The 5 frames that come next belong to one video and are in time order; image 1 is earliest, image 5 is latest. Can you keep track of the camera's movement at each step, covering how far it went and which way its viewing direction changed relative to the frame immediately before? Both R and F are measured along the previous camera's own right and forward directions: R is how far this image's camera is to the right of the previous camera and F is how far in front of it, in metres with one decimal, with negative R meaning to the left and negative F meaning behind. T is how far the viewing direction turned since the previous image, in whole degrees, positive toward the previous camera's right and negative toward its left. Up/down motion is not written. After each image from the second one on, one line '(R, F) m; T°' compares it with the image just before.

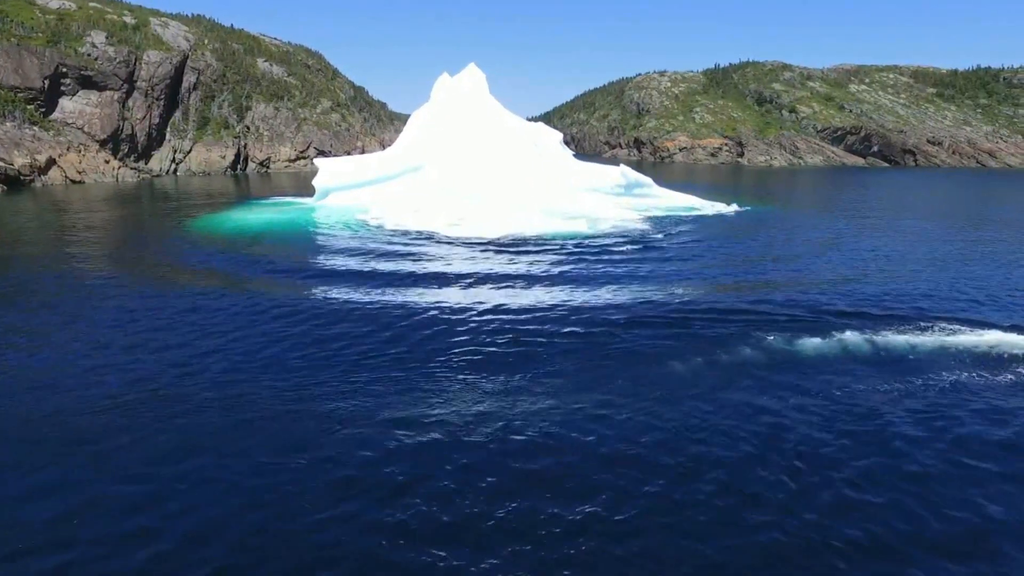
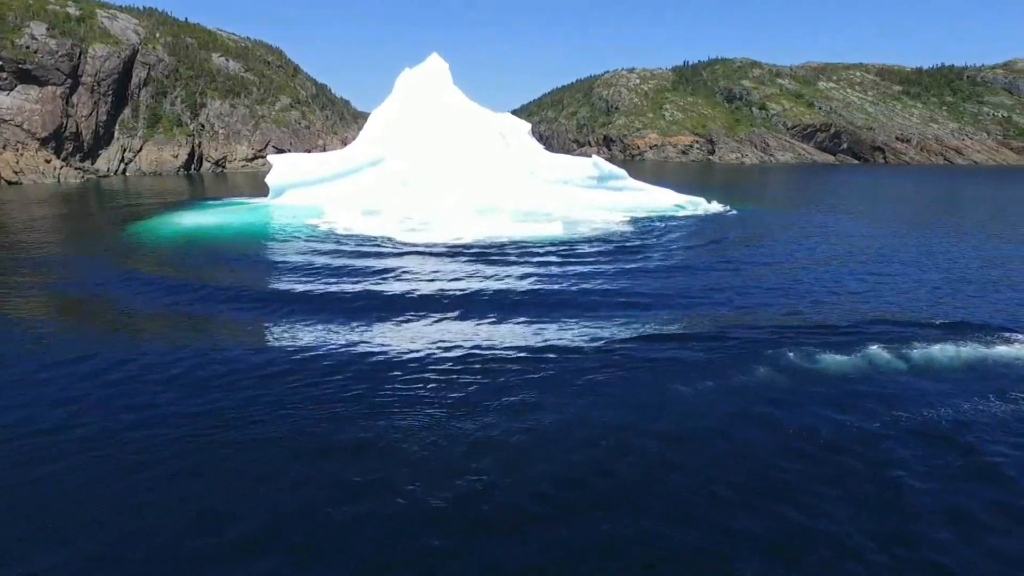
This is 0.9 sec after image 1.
(-0.2, +2.4) m; +2°
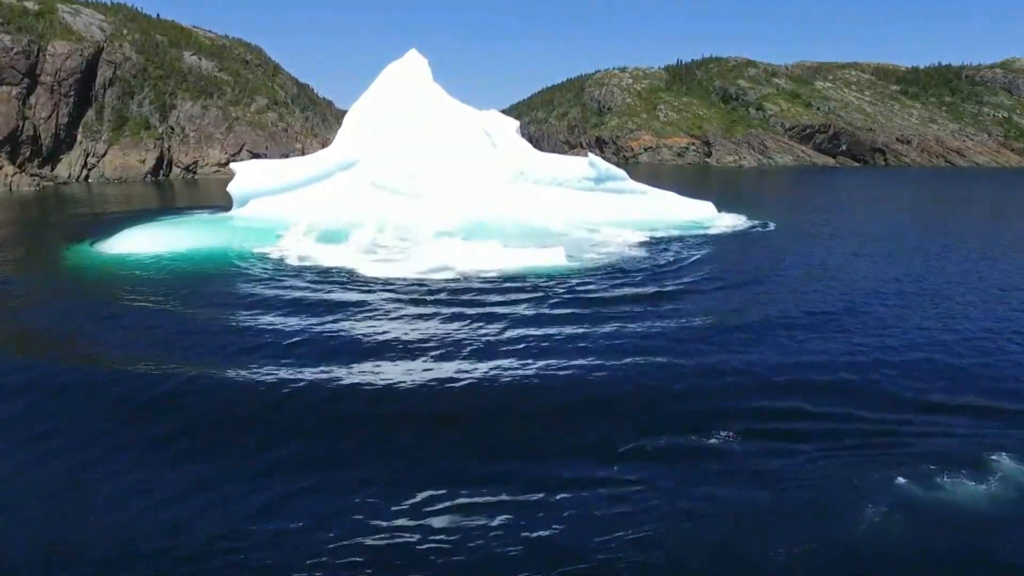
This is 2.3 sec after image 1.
(-0.3, +3.8) m; +1°
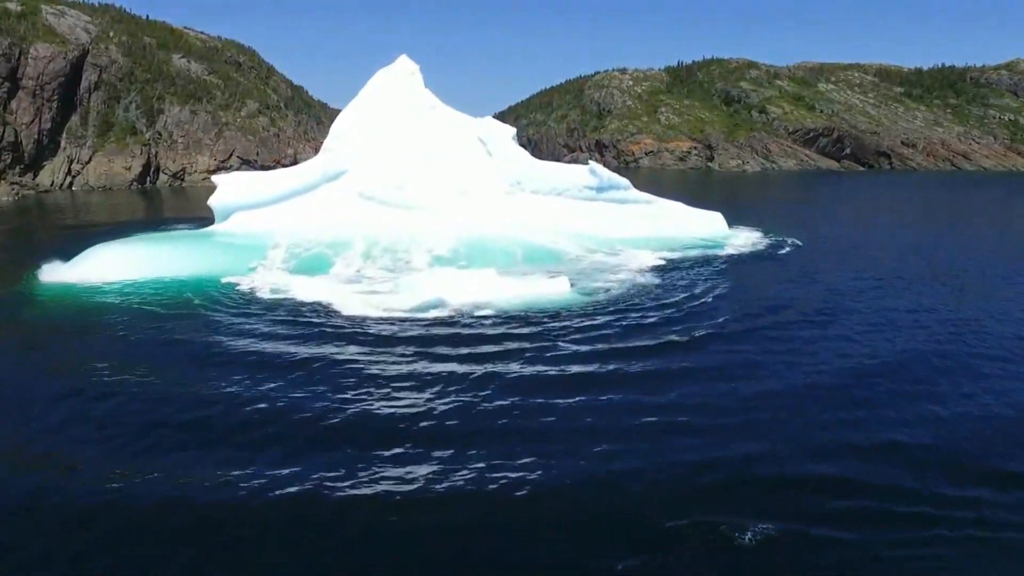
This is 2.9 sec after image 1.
(-0.1, +1.9) m; 0°
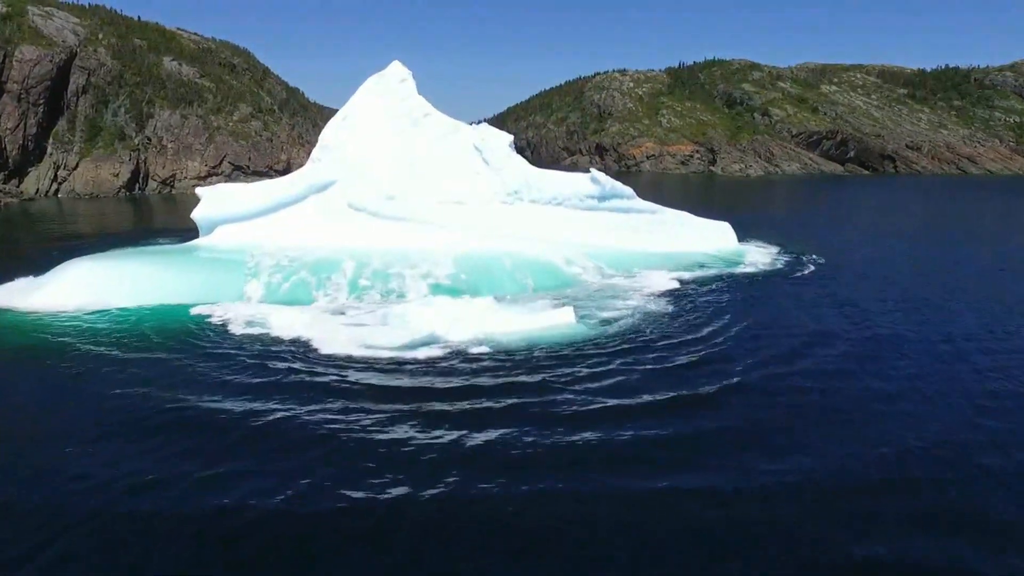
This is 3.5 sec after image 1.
(0.0, +1.6) m; 0°
